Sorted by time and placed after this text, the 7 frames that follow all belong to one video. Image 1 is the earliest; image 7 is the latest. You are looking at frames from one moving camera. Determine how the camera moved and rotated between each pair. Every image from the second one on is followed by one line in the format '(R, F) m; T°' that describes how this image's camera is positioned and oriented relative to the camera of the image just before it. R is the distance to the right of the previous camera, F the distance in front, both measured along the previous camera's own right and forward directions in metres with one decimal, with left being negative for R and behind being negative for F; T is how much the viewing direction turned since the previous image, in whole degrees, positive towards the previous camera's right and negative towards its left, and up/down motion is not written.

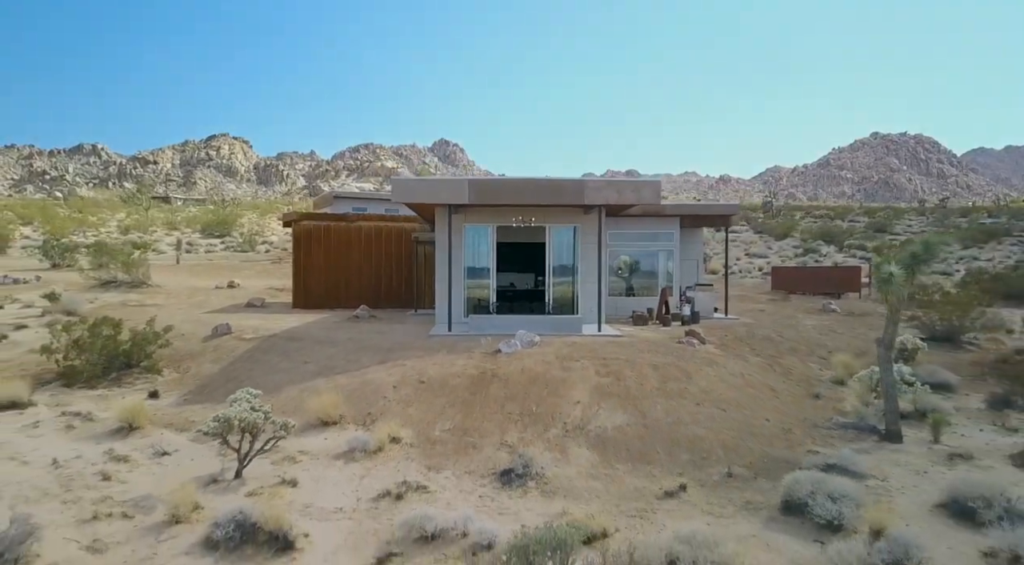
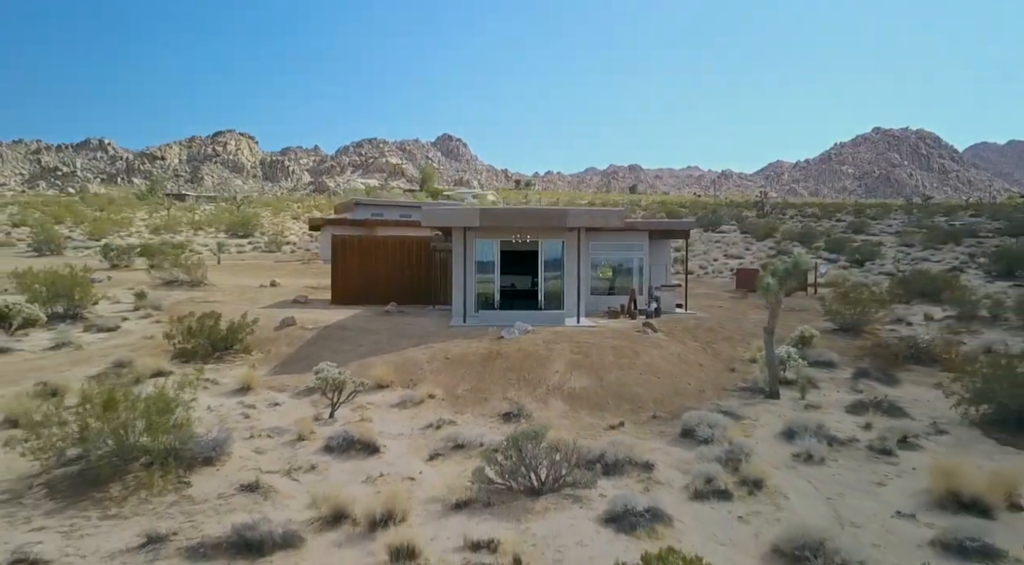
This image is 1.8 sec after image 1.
(+0.1, -3.0) m; 0°
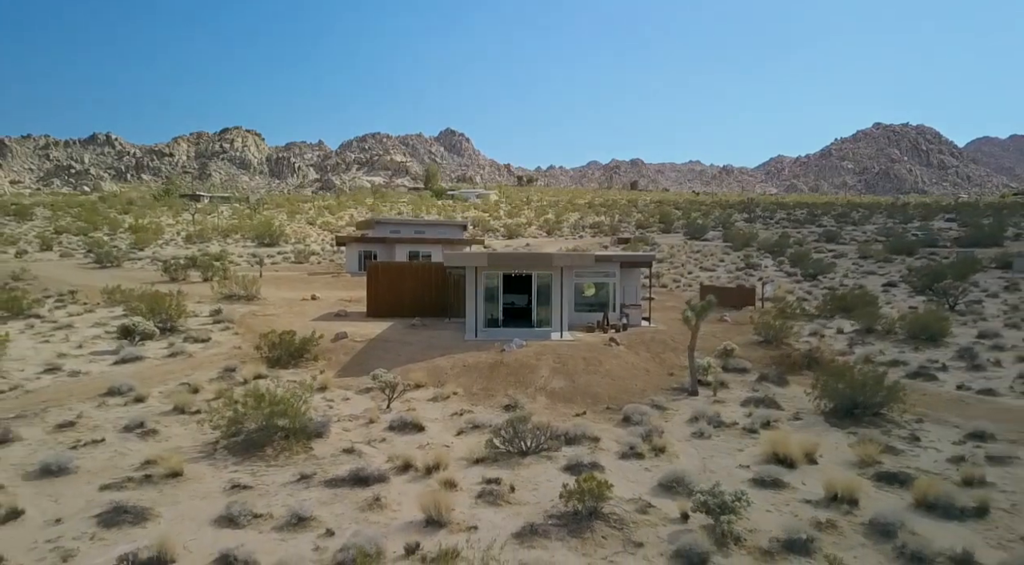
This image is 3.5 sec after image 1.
(+0.1, -4.1) m; 0°
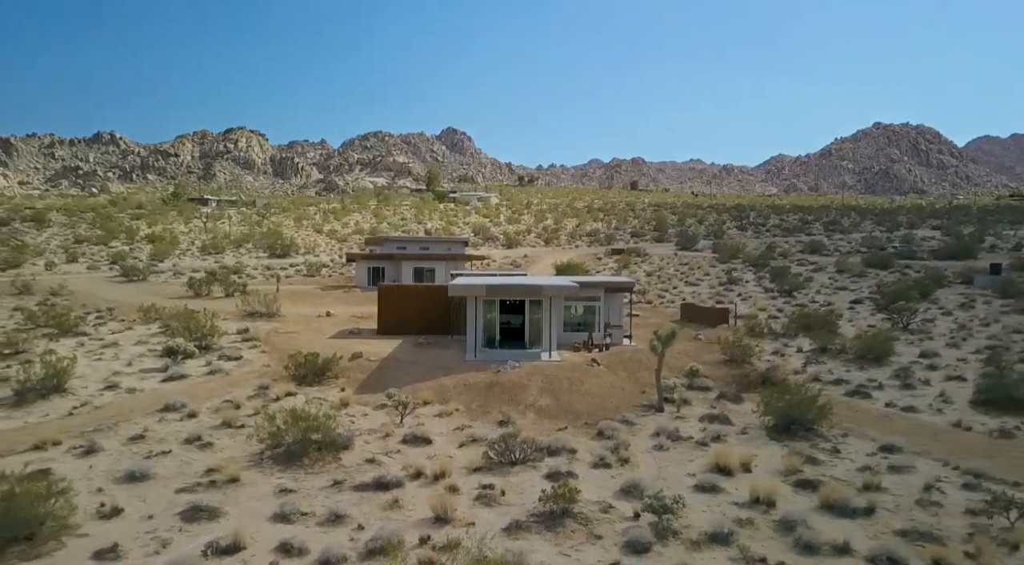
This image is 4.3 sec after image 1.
(+0.2, -2.4) m; 0°
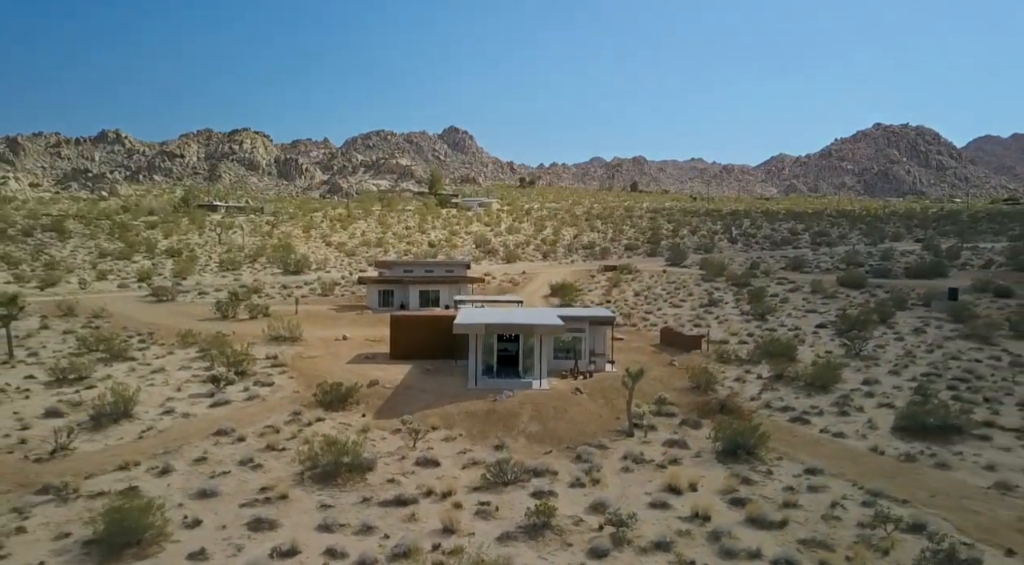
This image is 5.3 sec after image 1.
(+0.2, -3.1) m; 0°
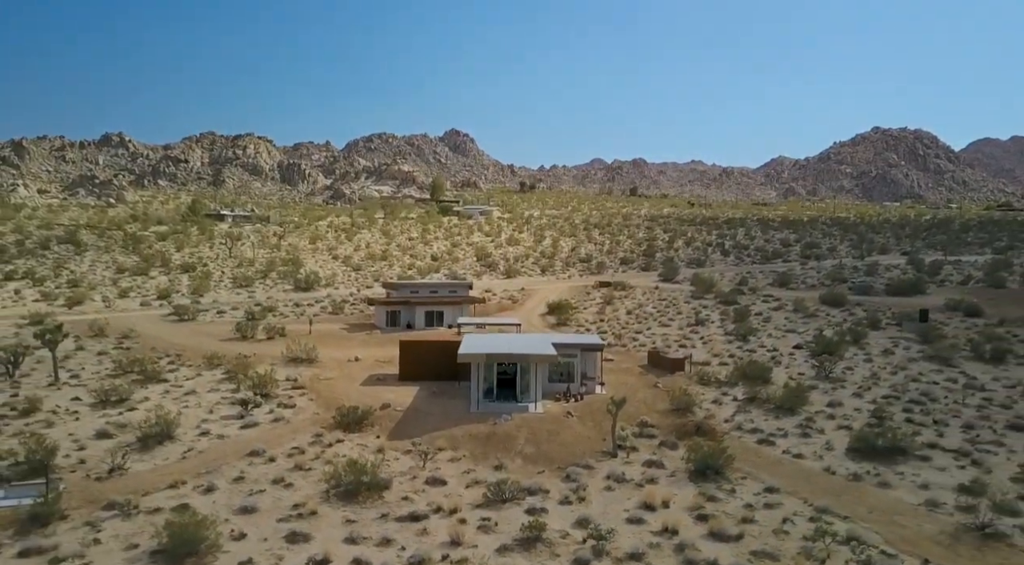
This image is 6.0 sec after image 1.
(+0.1, -2.5) m; 0°
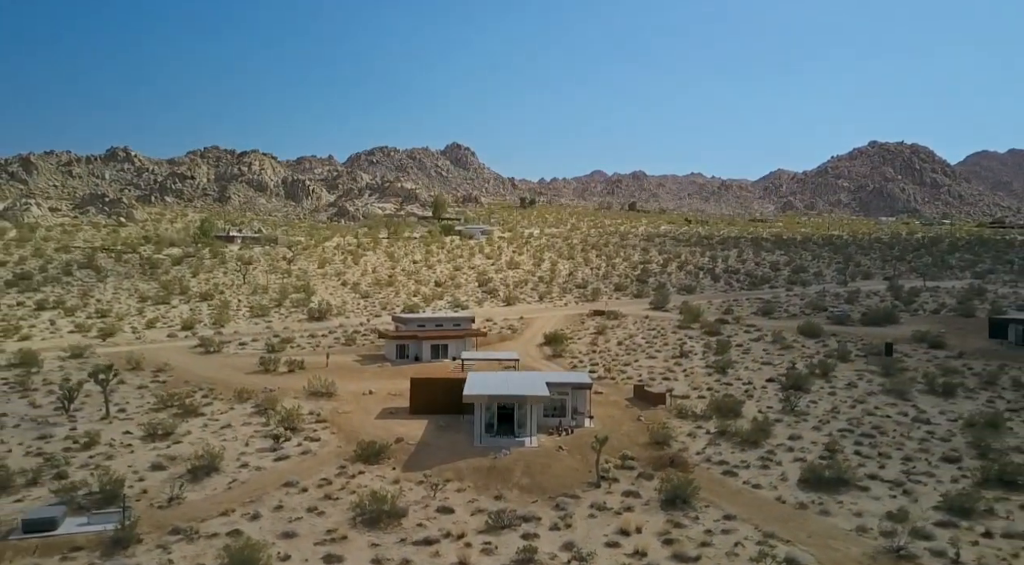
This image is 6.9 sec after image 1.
(+0.1, -3.6) m; 0°
